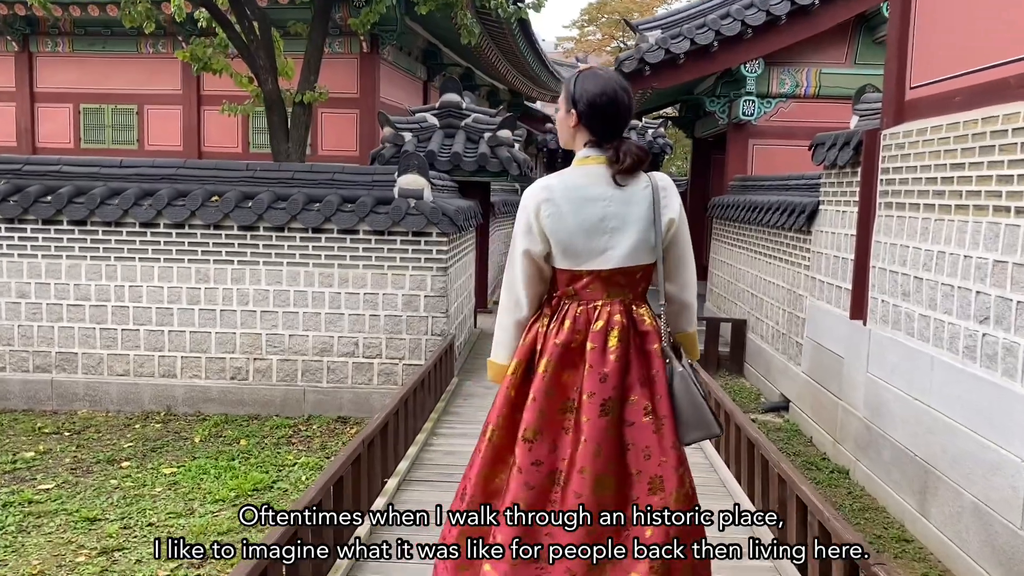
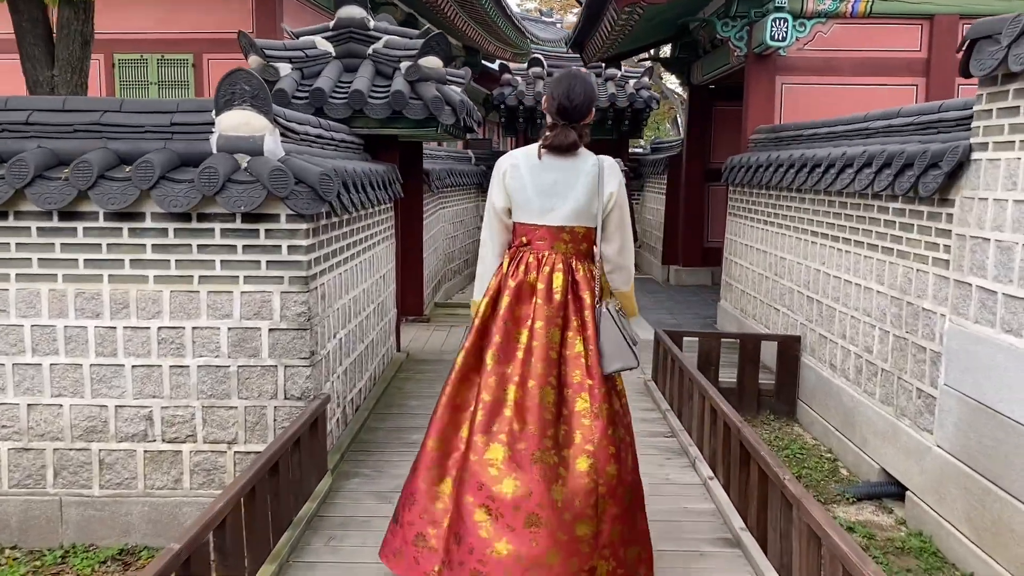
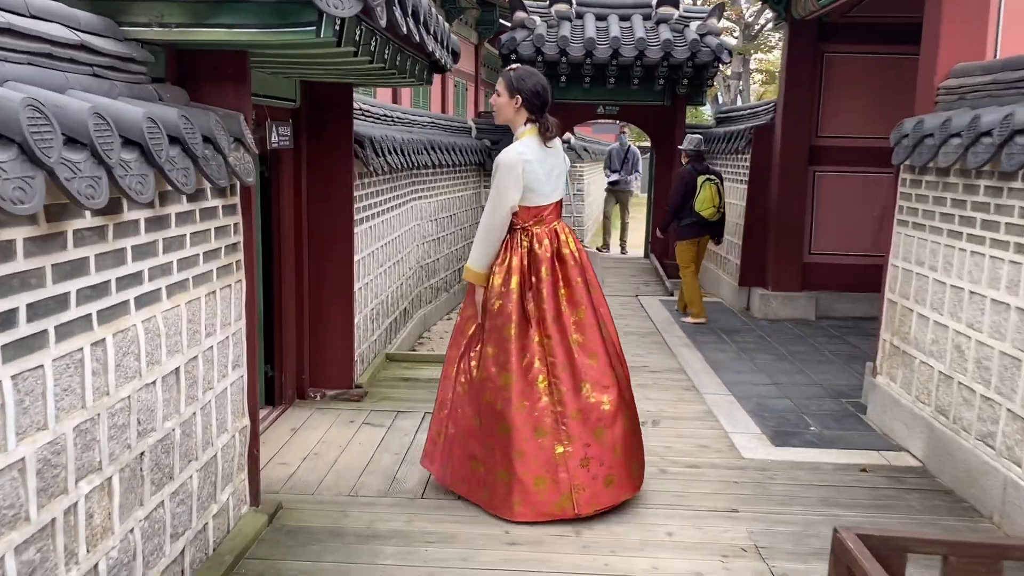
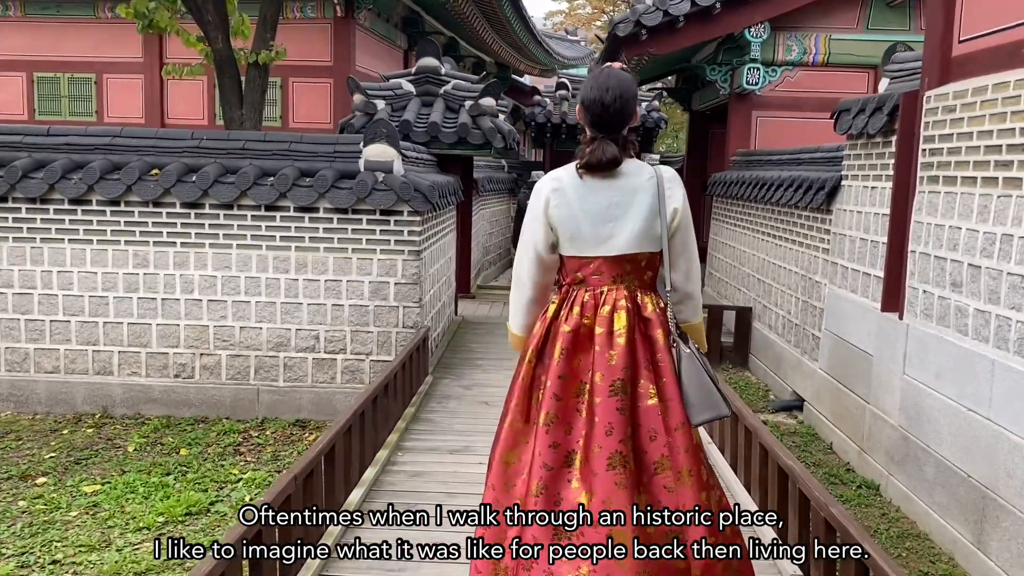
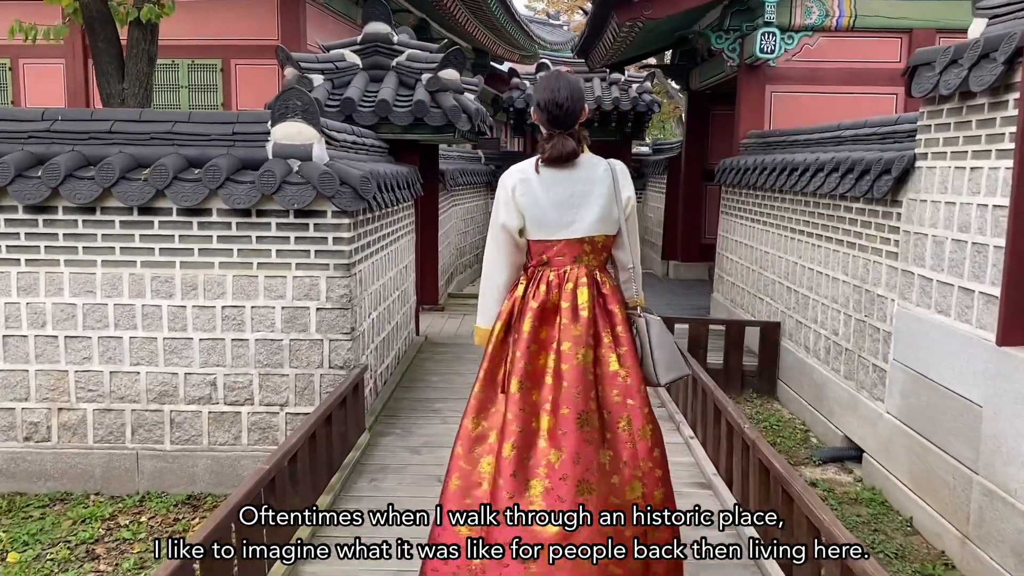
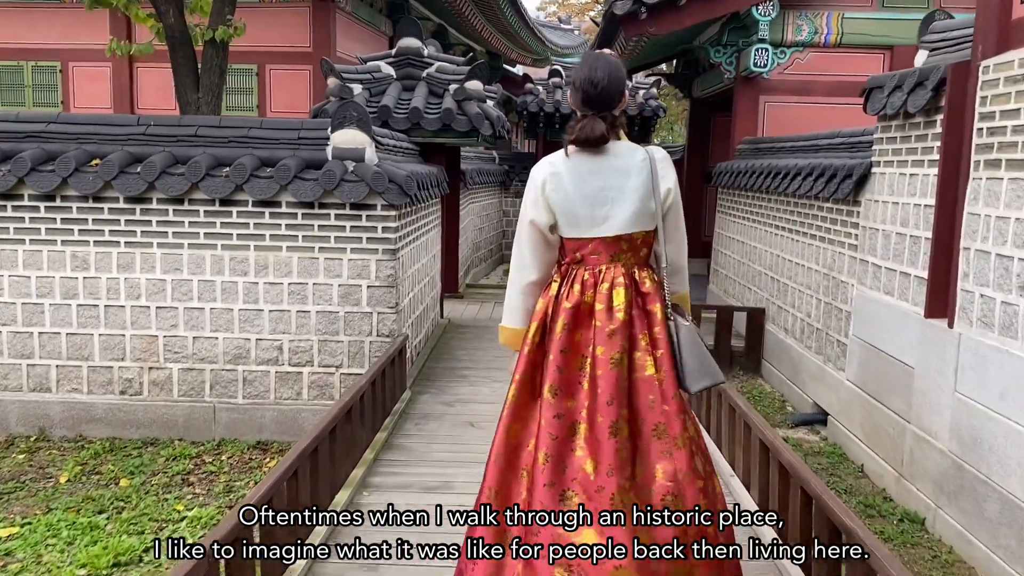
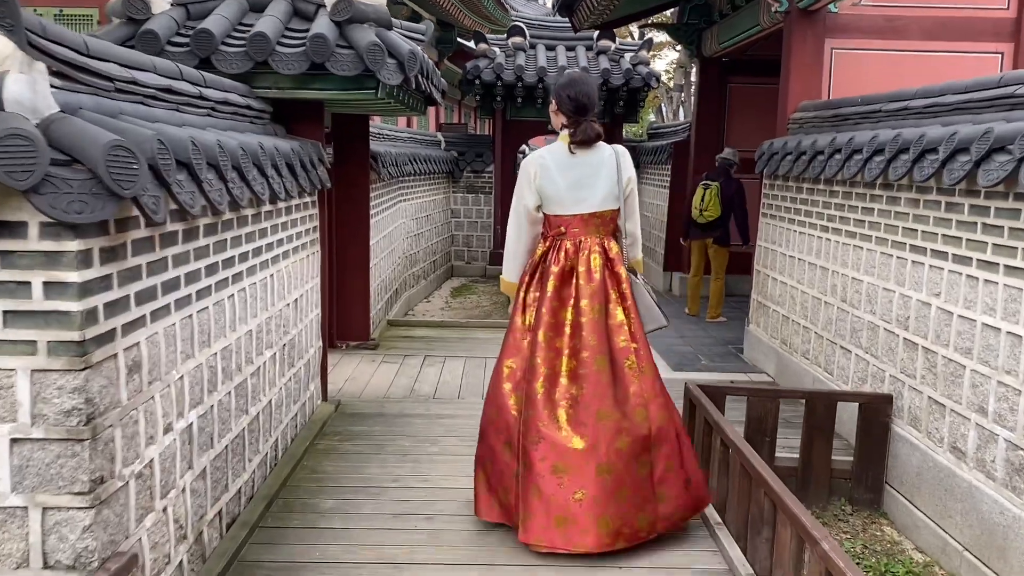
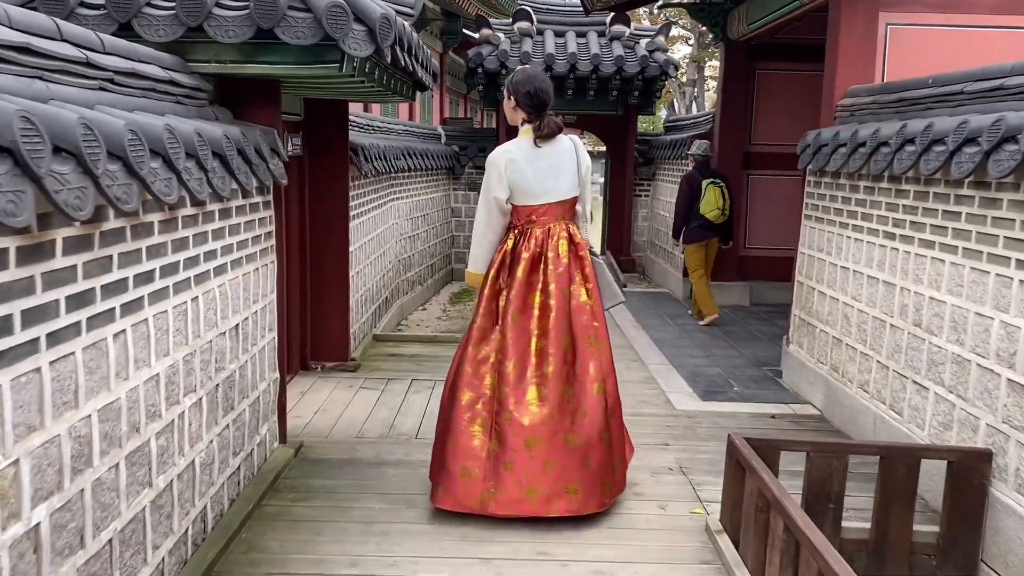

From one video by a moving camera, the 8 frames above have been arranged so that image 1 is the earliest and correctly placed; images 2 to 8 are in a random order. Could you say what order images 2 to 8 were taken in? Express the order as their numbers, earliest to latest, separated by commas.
4, 6, 5, 2, 7, 8, 3
